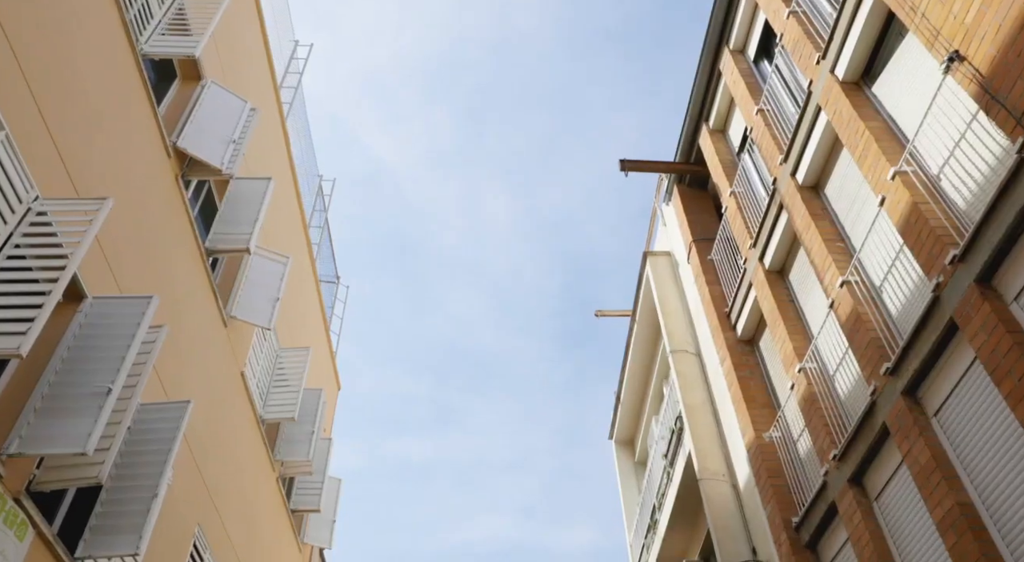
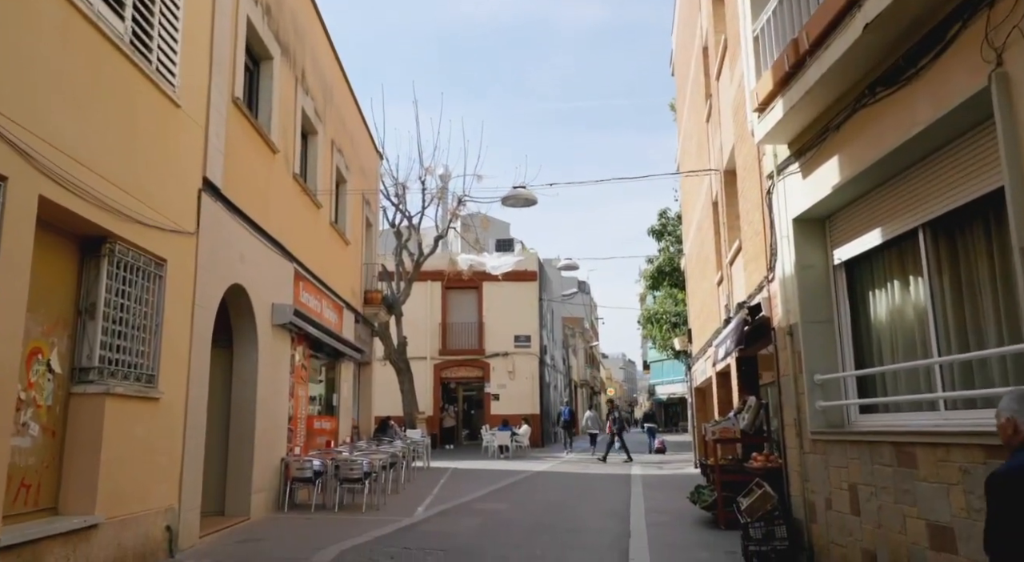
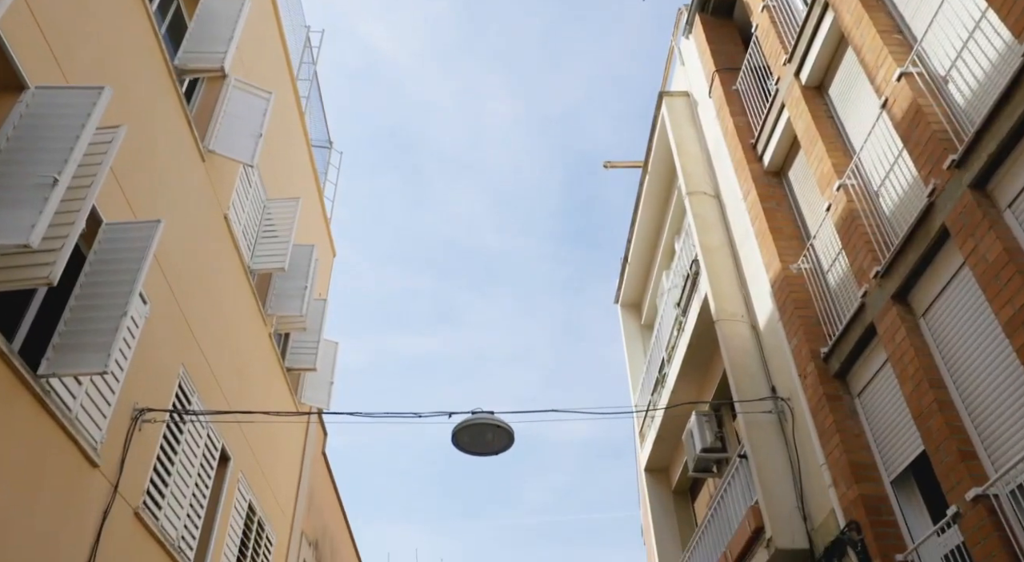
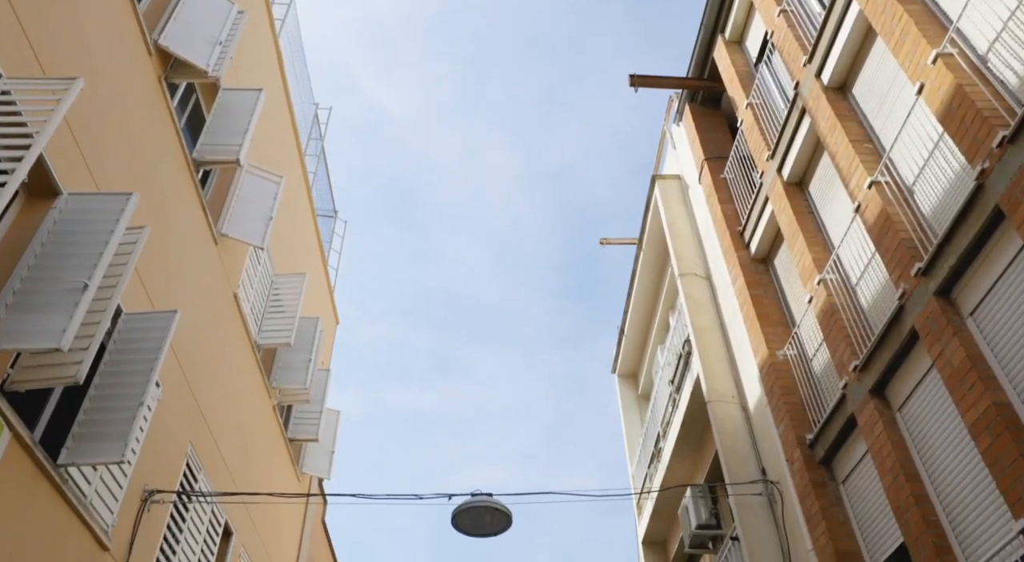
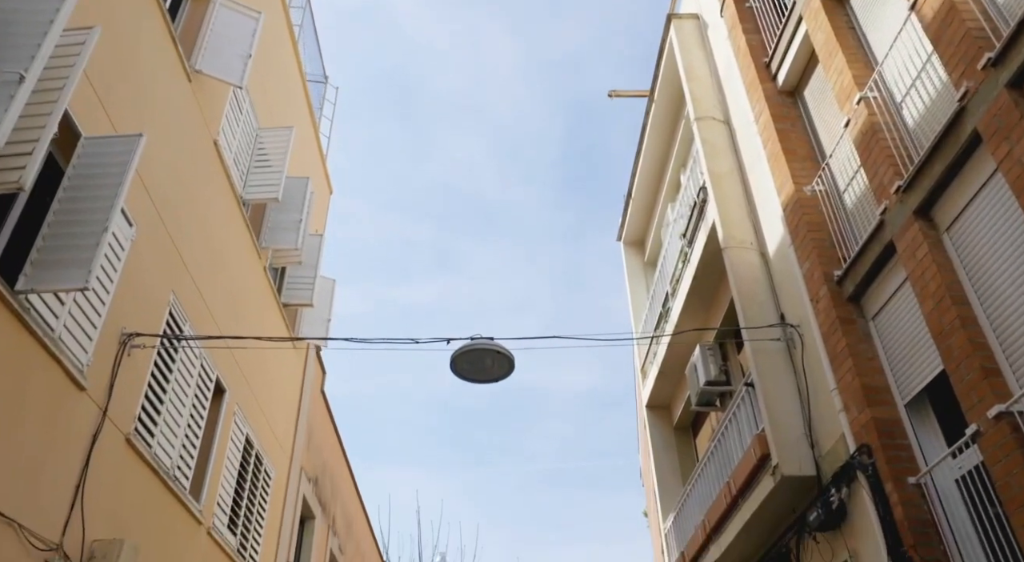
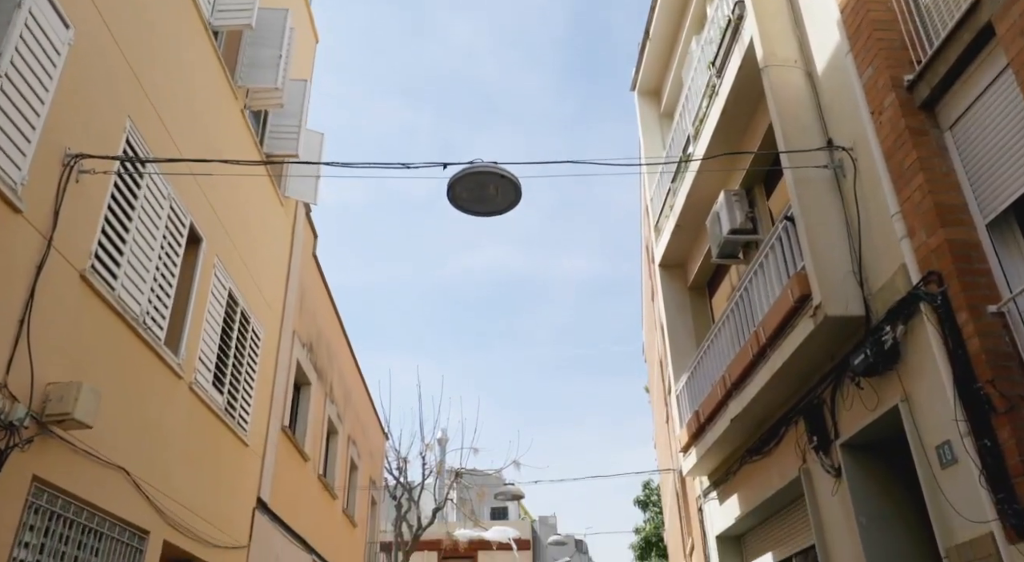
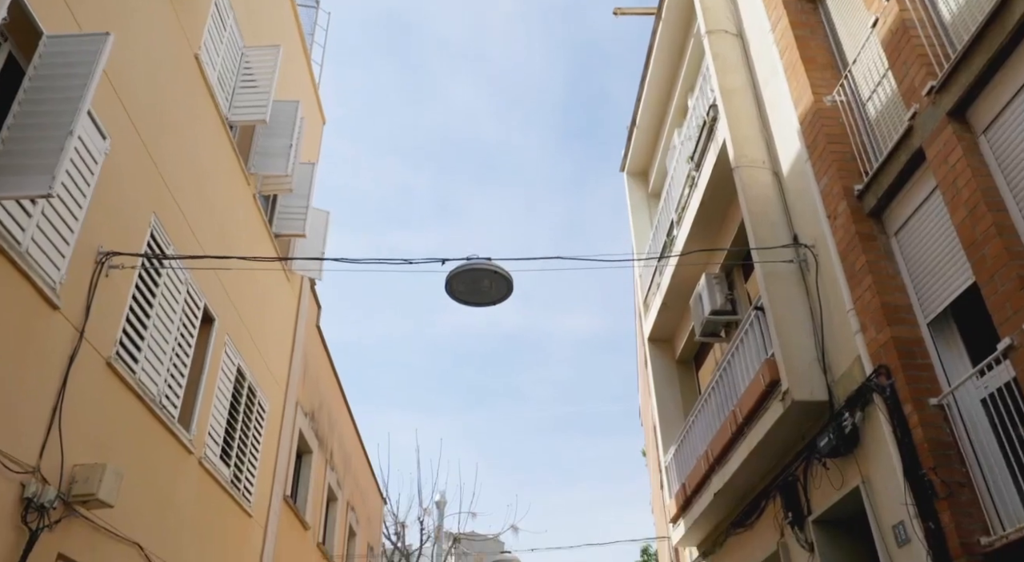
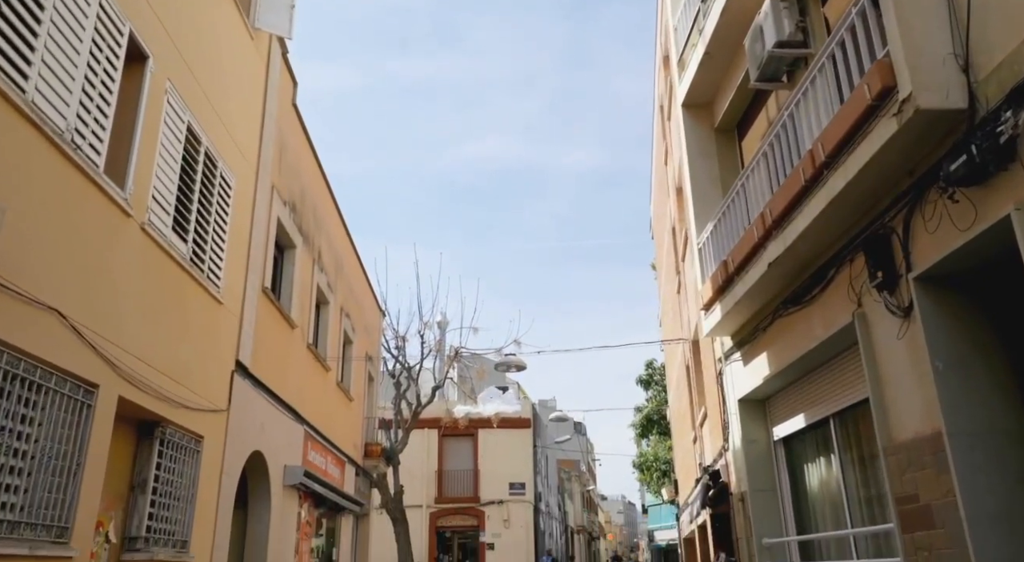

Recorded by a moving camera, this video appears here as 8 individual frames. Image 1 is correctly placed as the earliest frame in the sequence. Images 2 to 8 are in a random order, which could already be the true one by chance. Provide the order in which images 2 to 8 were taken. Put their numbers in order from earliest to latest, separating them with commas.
4, 3, 5, 7, 6, 8, 2
